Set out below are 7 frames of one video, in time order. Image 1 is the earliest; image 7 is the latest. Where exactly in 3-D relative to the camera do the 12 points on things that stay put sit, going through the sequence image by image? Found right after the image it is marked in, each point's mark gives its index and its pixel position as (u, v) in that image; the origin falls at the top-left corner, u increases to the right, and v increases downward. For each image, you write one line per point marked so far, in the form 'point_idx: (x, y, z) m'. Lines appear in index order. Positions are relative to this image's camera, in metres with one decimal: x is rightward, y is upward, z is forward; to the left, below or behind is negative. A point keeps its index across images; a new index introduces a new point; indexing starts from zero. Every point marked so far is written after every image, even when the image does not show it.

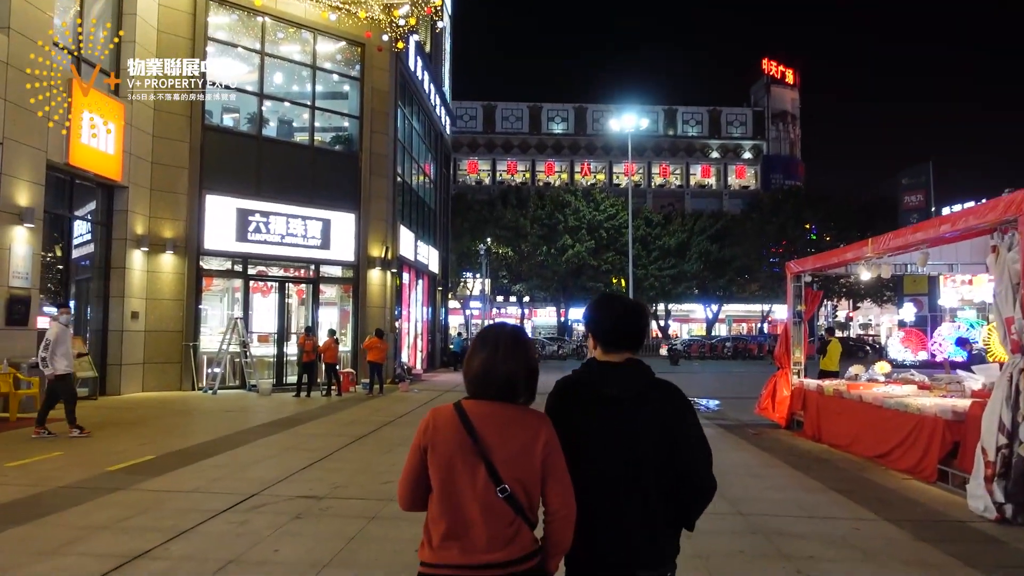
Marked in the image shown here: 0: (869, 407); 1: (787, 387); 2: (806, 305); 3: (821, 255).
0: (+4.2, -1.4, +8.6) m
1: (+4.3, -1.5, +11.2) m
2: (+4.7, -0.3, +11.5) m
3: (+4.5, +0.5, +10.6) m
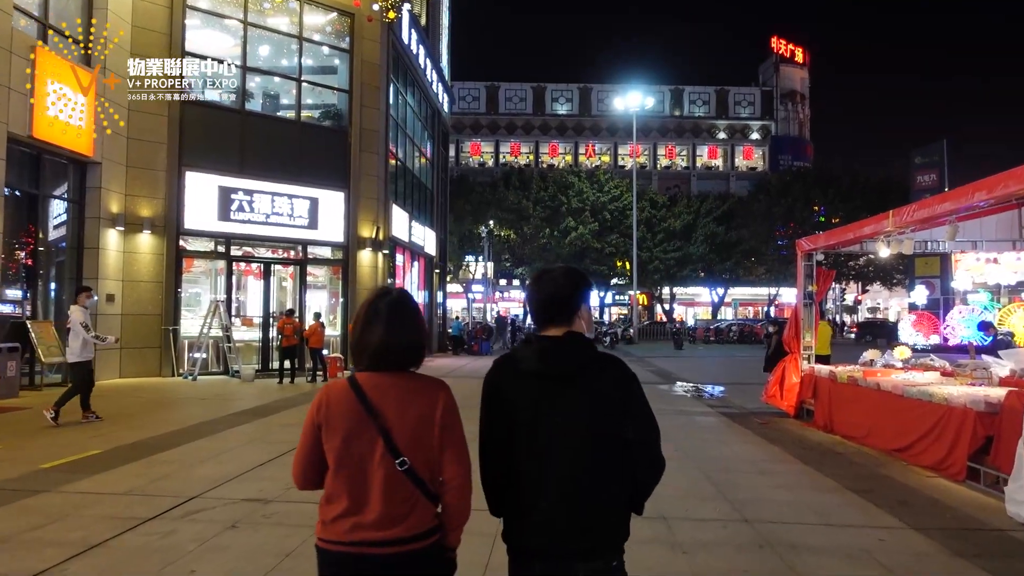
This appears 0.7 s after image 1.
0: (+4.1, -1.2, +7.8) m
1: (+4.1, -1.2, +10.5) m
2: (+4.5, 0.0, +10.7) m
3: (+4.4, +0.8, +9.8) m
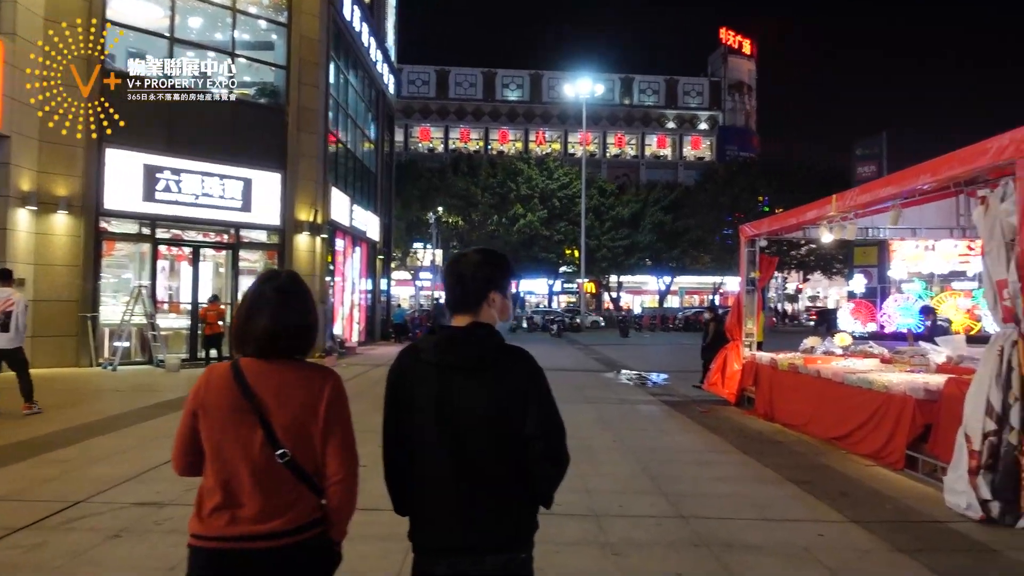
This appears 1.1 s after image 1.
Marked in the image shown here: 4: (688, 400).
0: (+3.4, -1.0, +7.7) m
1: (+3.3, -1.1, +10.4) m
2: (+3.7, +0.2, +10.6) m
3: (+3.5, +1.0, +9.6) m
4: (+2.7, -1.7, +11.0) m
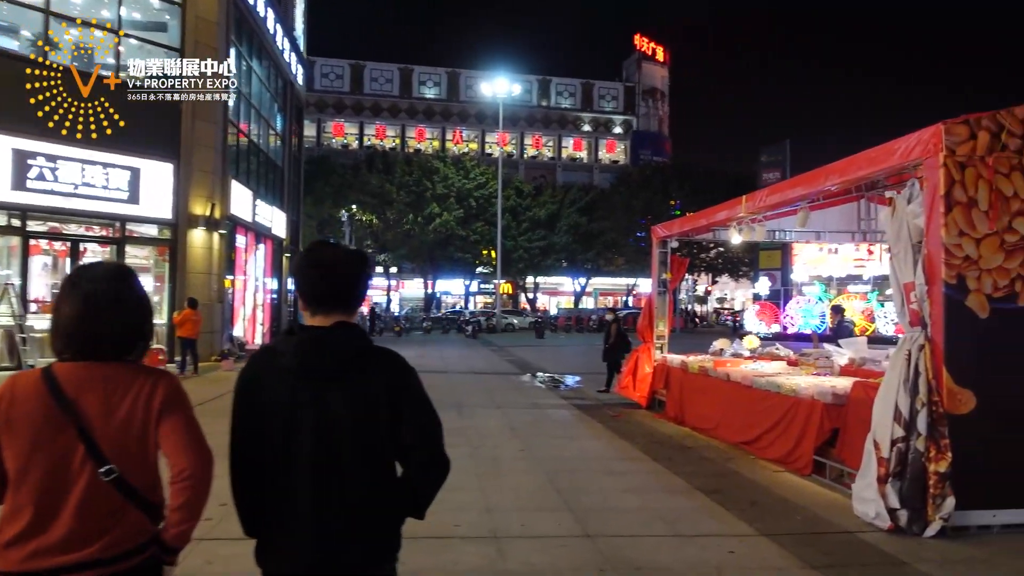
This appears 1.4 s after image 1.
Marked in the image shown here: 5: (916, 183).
0: (+2.4, -1.1, +7.6) m
1: (+2.0, -1.1, +10.2) m
2: (+2.3, +0.2, +10.5) m
3: (+2.3, +0.9, +9.5) m
4: (+1.3, -1.7, +10.8) m
5: (+2.9, +0.8, +5.2) m
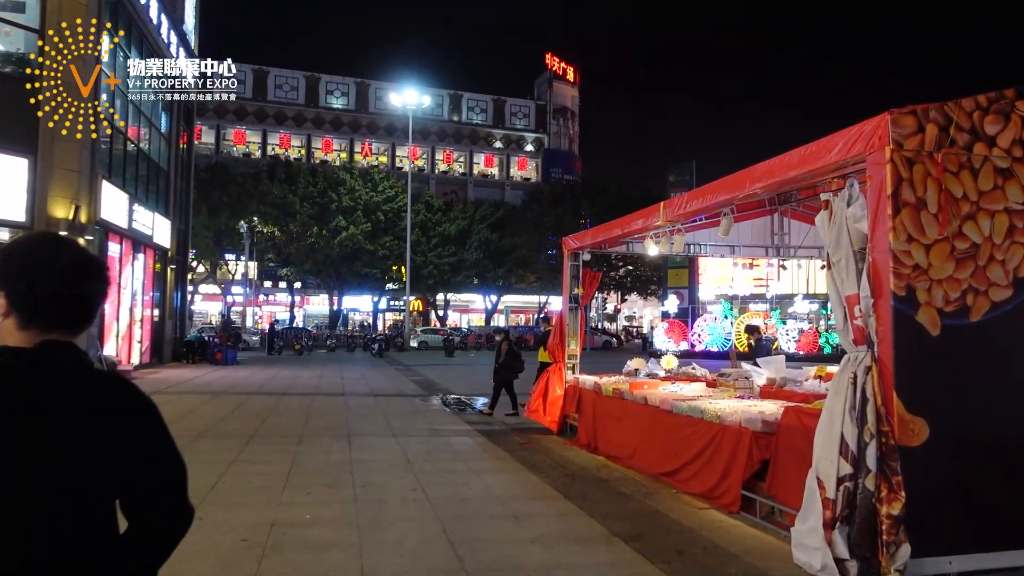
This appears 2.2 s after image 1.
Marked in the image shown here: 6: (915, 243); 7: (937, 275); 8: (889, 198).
0: (+1.4, -1.2, +6.9) m
1: (+0.6, -1.3, +9.5) m
2: (+1.0, 0.0, +9.8) m
3: (+1.1, +0.8, +8.9) m
4: (-0.1, -1.9, +10.0) m
5: (+2.2, +0.7, +4.6) m
6: (+2.3, +0.3, +4.1) m
7: (+2.4, +0.1, +4.1) m
8: (+2.1, +0.5, +4.1) m
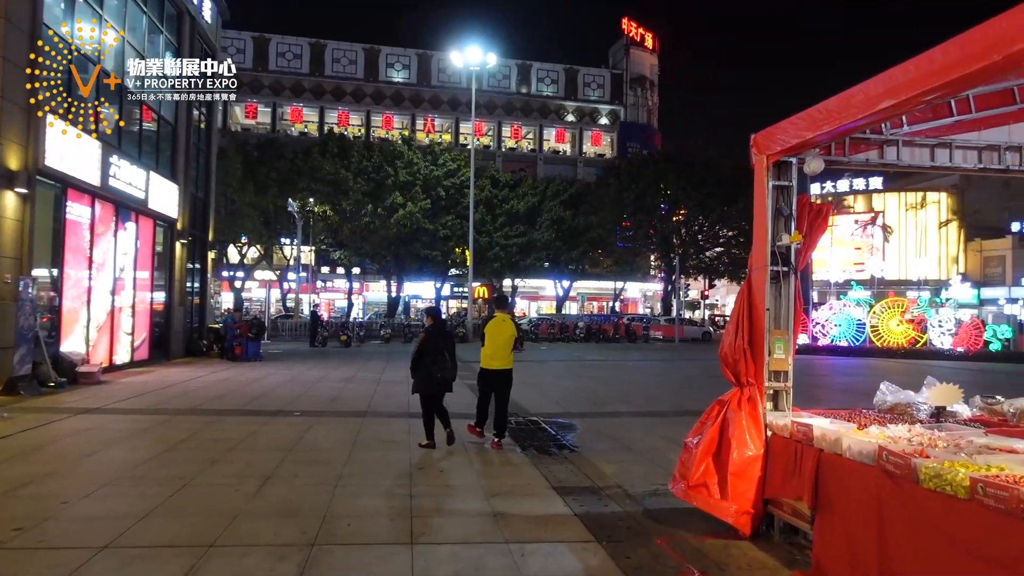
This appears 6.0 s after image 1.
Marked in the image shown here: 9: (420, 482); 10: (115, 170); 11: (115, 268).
0: (+2.0, -0.9, +1.9) m
1: (+1.5, -0.9, +4.5) m
2: (+1.9, +0.3, +4.8) m
3: (+1.9, +1.1, +3.9) m
4: (+0.9, -1.6, +5.1) m
5: (+2.6, +0.9, -0.5) m
6: (+2.7, +0.5, -1.0) m
7: (+2.8, +0.3, -1.0) m
8: (+2.5, +0.8, -1.0) m
9: (-0.7, -1.6, +5.9) m
10: (-7.7, +2.4, +13.9) m
11: (-8.1, +0.3, +14.8) m
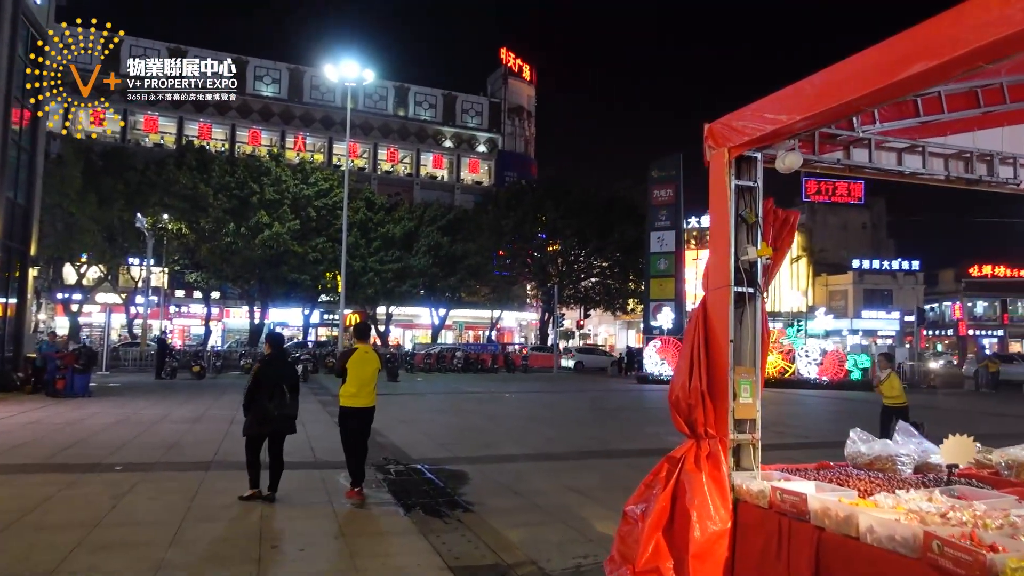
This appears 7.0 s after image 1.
0: (+2.0, -0.9, +1.0) m
1: (+1.0, -1.1, +3.5) m
2: (+1.4, +0.2, +3.9) m
3: (+1.6, +1.0, +3.0) m
4: (+0.3, -1.7, +3.9) m
5: (+3.0, +1.0, -1.2) m
6: (+3.1, +0.6, -1.7) m
7: (+3.3, +0.4, -1.7) m
8: (+3.0, +0.8, -1.7) m
9: (-1.5, -1.7, +4.5) m
10: (-9.7, +2.0, +11.2) m
11: (-10.2, 0.0, +11.9) m
